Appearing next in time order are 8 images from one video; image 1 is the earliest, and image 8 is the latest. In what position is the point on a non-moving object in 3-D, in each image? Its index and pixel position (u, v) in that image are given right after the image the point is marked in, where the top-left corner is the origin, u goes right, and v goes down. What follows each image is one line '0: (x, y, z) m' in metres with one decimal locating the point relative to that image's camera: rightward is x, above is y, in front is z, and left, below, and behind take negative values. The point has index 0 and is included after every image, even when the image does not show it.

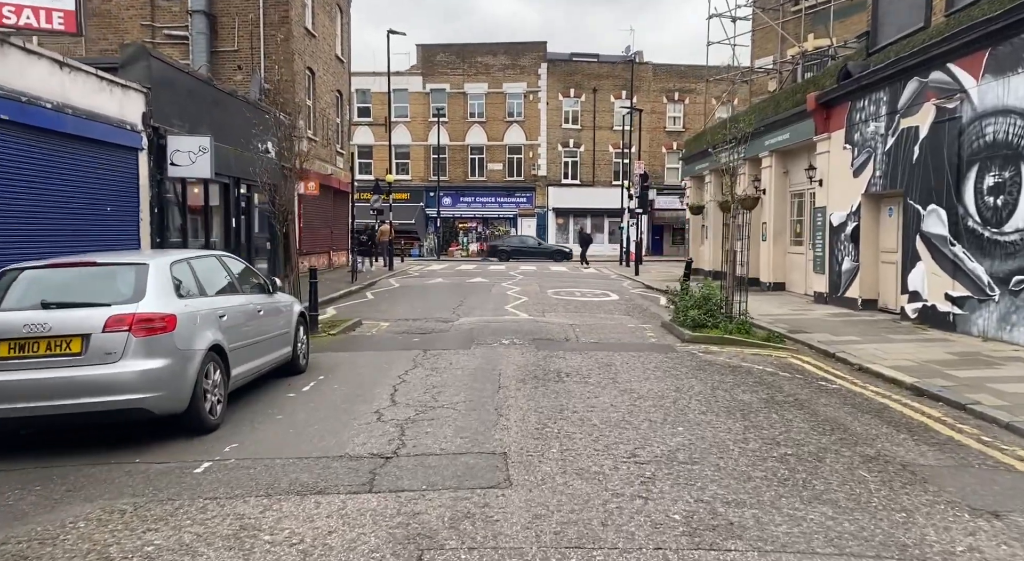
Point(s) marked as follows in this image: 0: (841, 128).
0: (+6.9, +3.2, +15.3) m
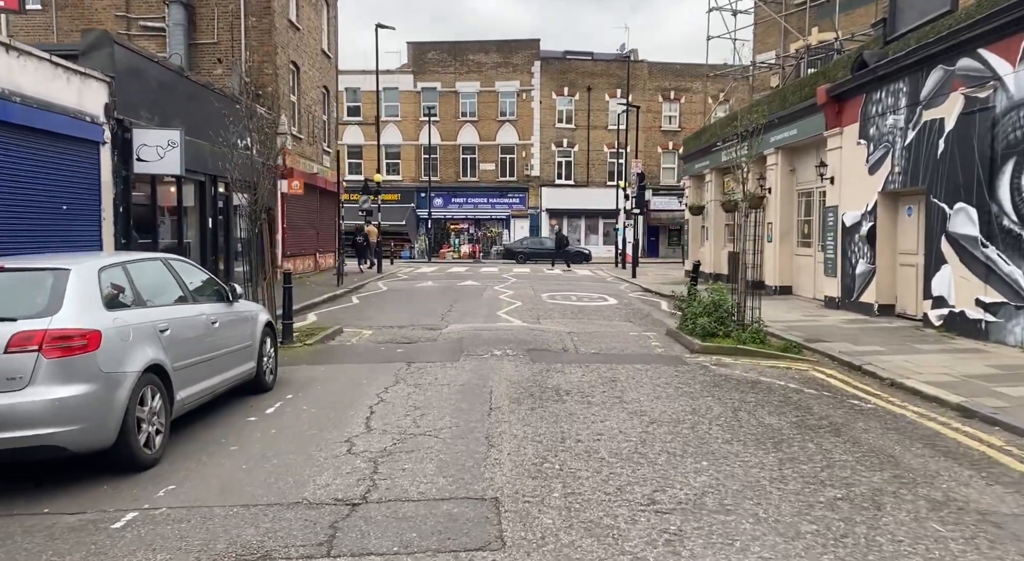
0: (+6.8, +3.1, +14.4) m
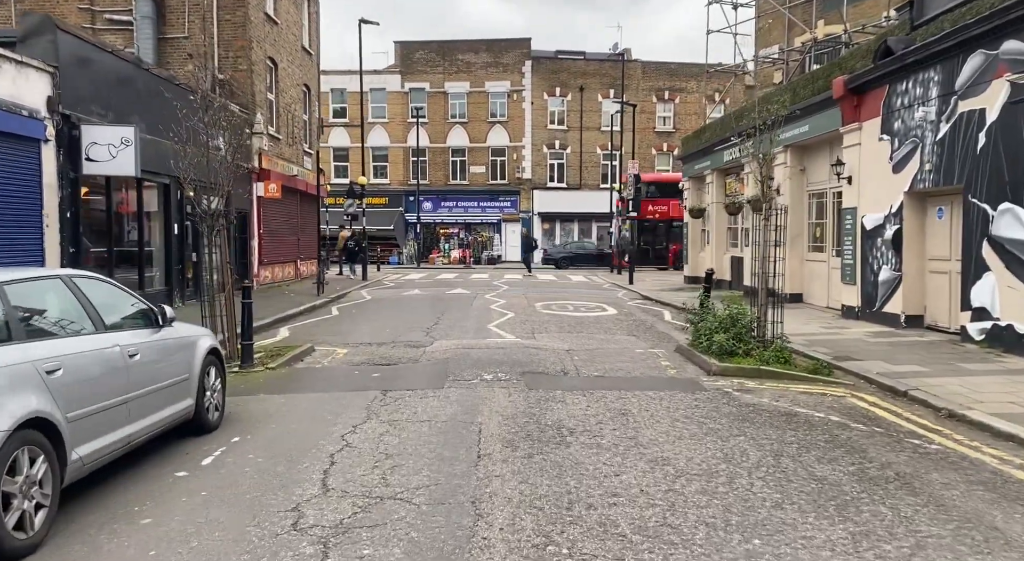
0: (+6.6, +3.0, +13.2) m
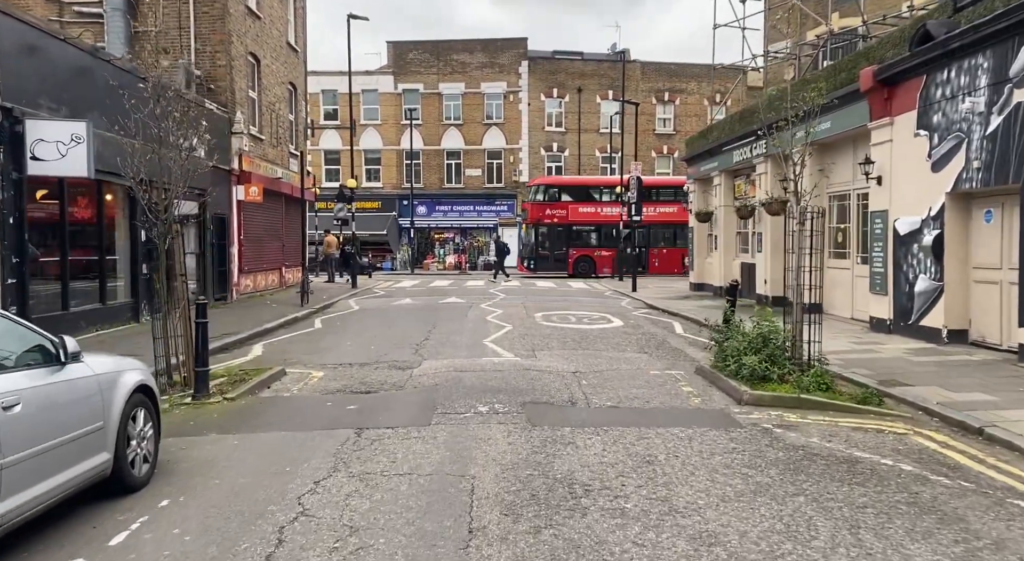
0: (+6.6, +2.8, +12.0) m
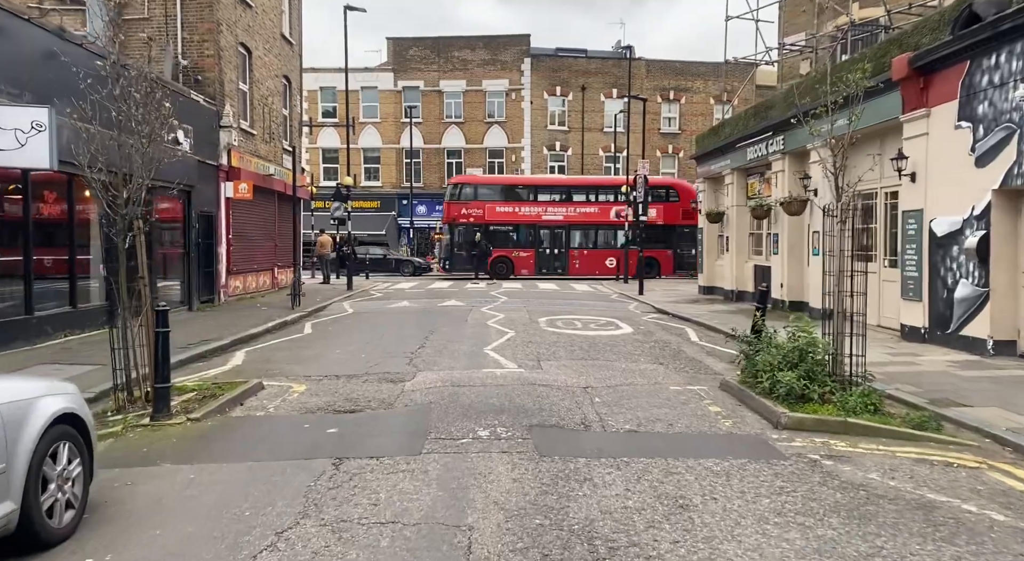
0: (+6.6, +2.7, +11.0) m
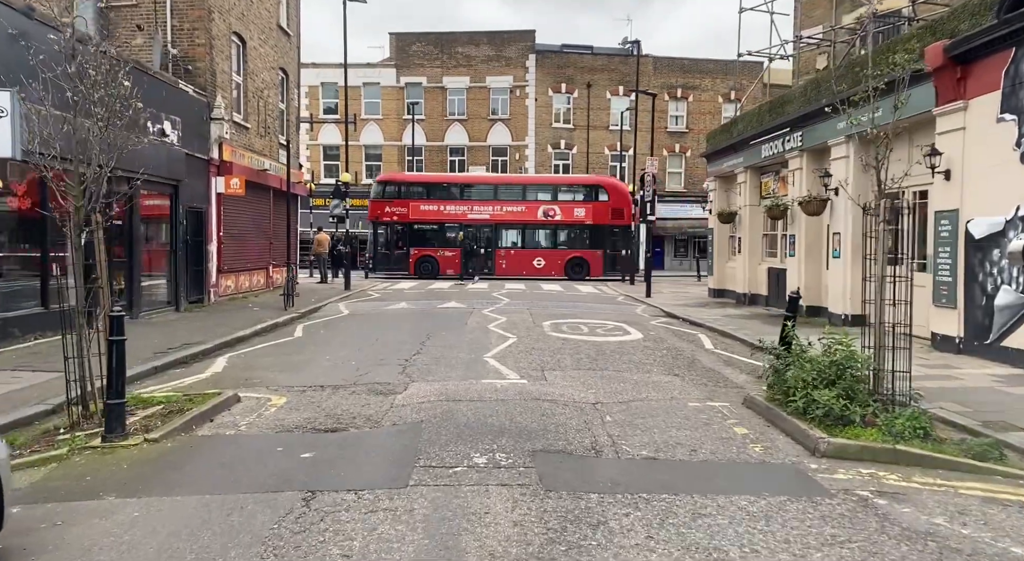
0: (+6.7, +2.6, +10.1) m
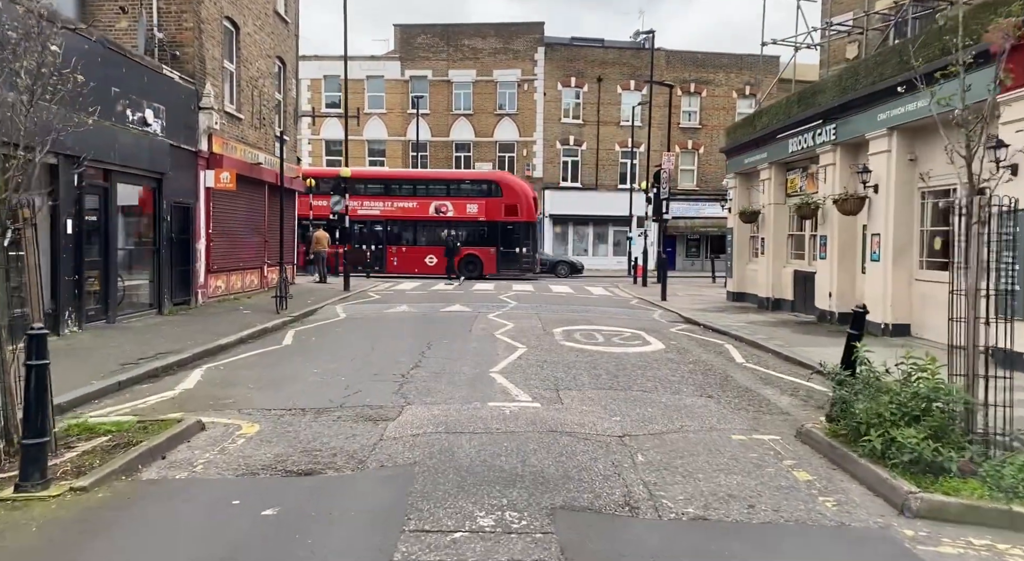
0: (+6.8, +2.5, +8.9) m
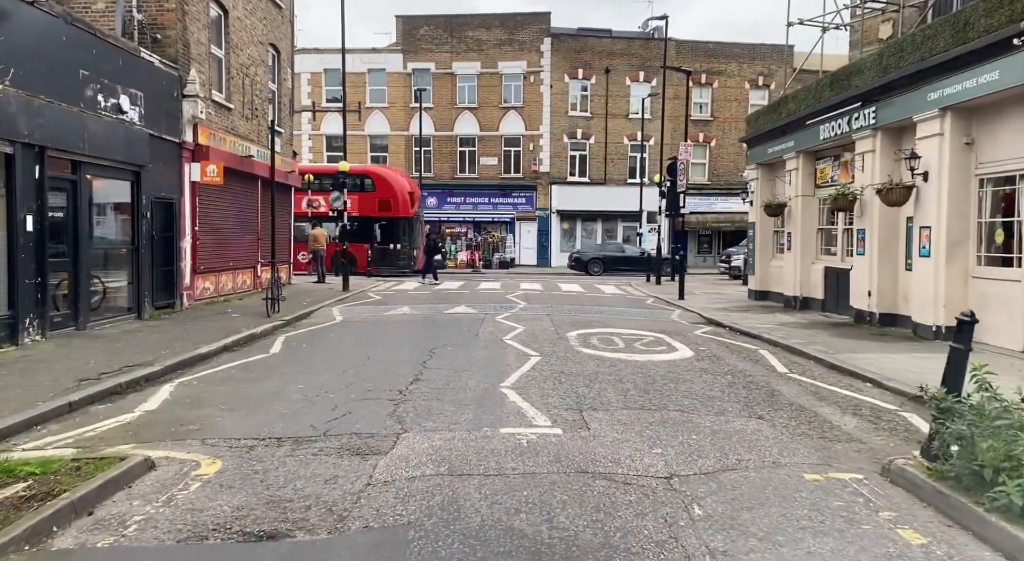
0: (+7.0, +2.6, +7.5) m
